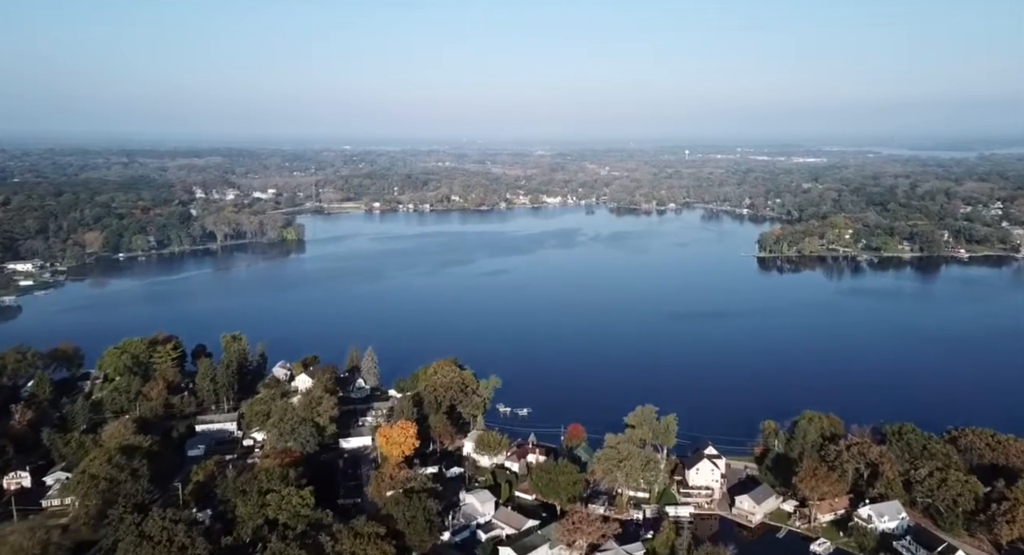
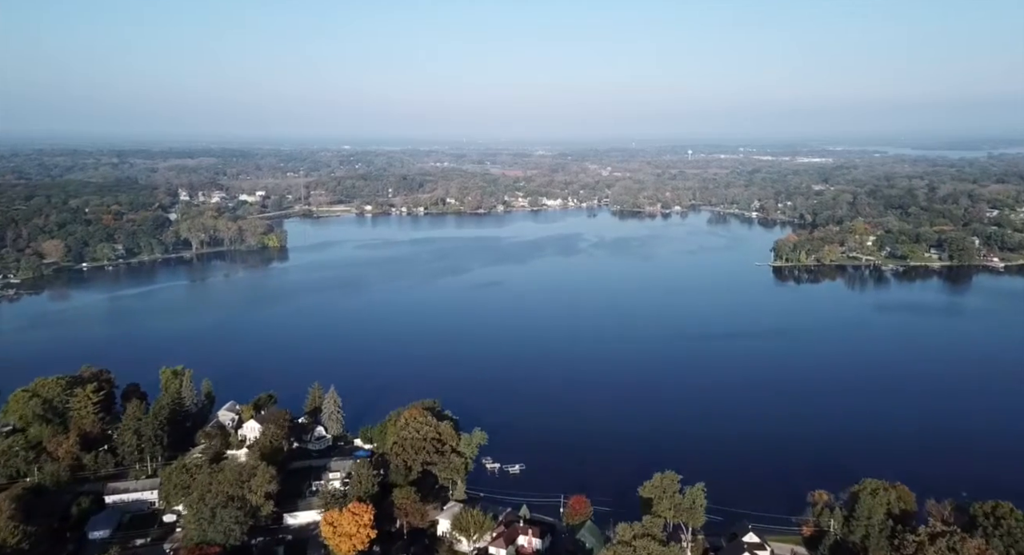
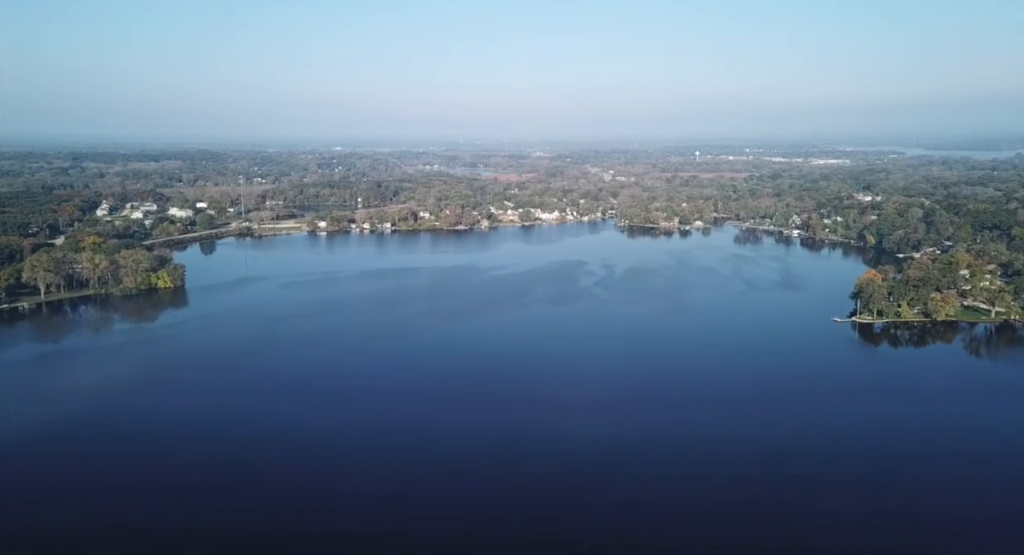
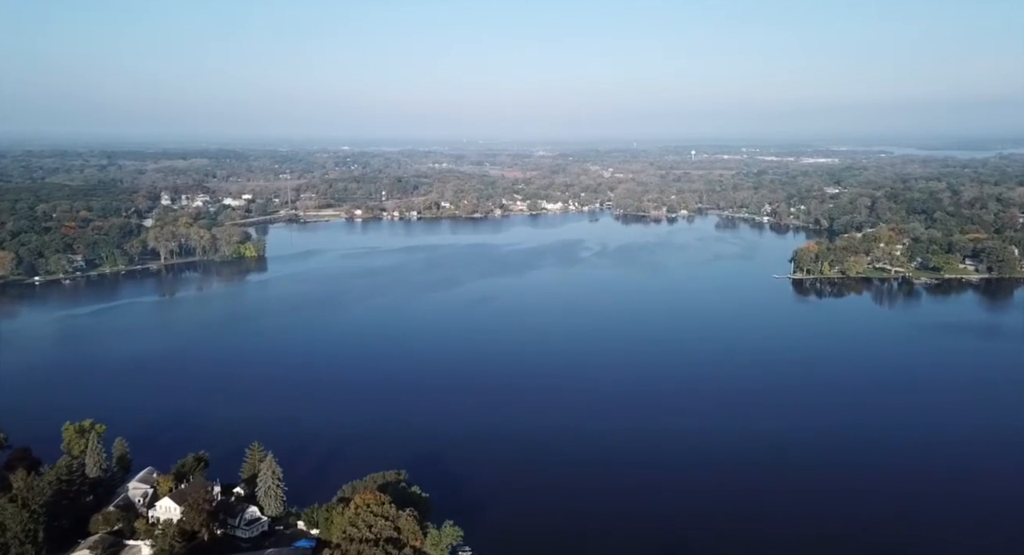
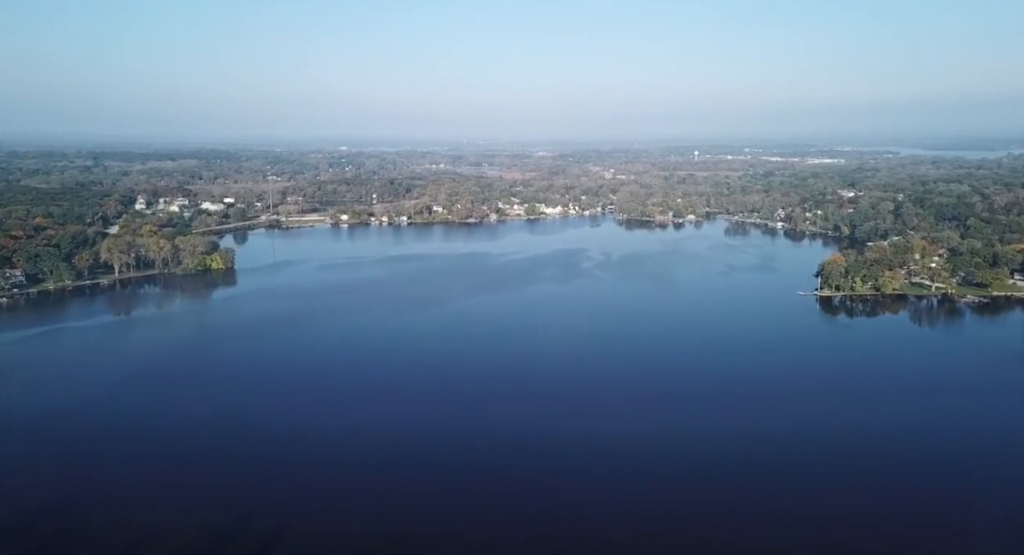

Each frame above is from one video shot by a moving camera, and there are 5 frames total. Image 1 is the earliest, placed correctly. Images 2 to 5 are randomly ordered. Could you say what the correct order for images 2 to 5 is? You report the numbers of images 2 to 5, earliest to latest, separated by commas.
2, 4, 5, 3
